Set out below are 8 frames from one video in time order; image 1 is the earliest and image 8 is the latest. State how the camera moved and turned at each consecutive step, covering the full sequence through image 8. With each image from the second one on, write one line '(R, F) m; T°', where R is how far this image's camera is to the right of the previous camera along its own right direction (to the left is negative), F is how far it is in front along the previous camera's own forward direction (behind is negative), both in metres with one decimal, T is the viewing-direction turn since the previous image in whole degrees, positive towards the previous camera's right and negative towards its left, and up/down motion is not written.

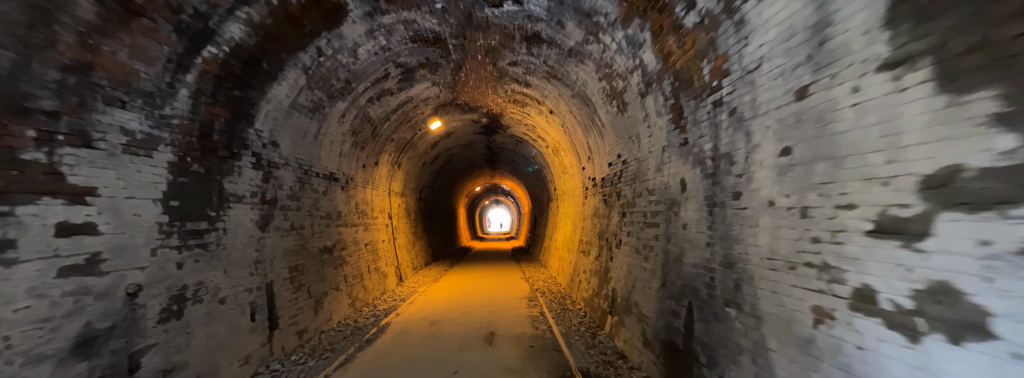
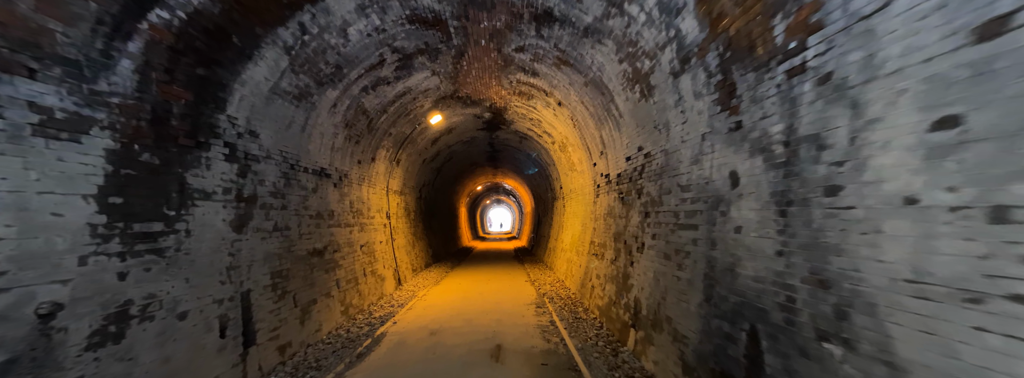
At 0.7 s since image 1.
(-0.1, +0.5) m; -1°
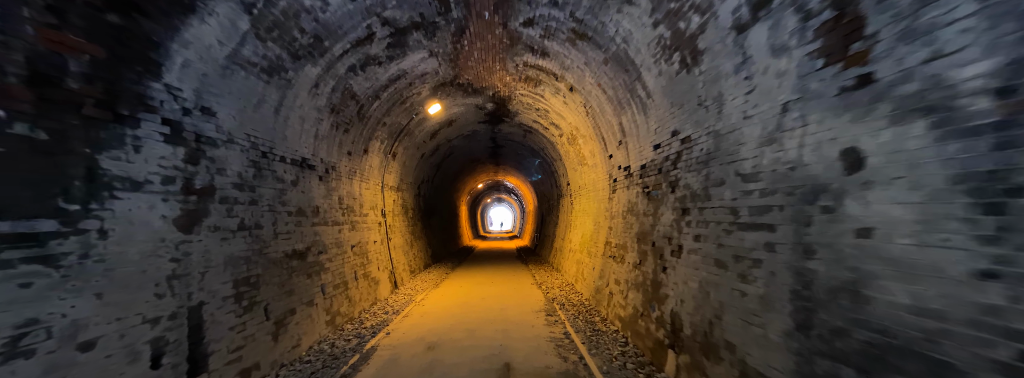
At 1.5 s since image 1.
(-0.1, +0.6) m; 0°
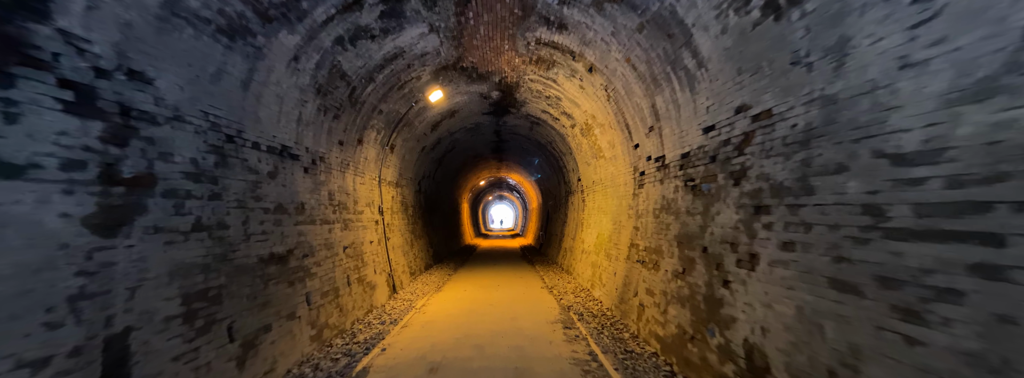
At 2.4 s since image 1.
(-0.2, +0.7) m; -1°
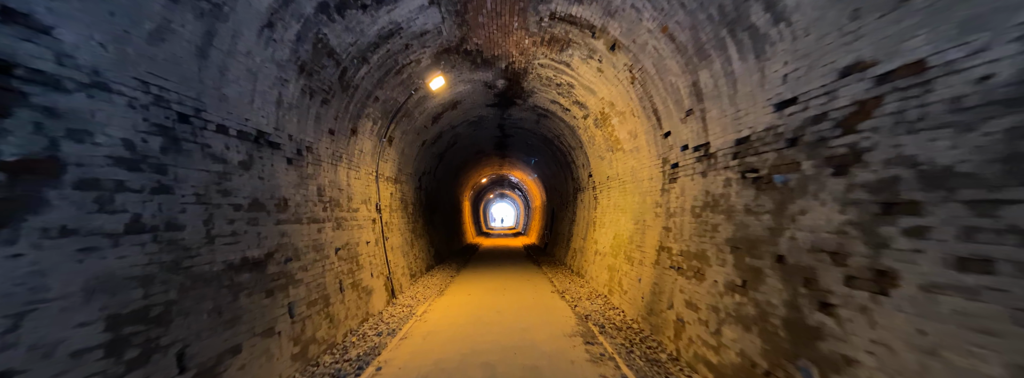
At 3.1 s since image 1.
(-0.2, +0.7) m; -1°
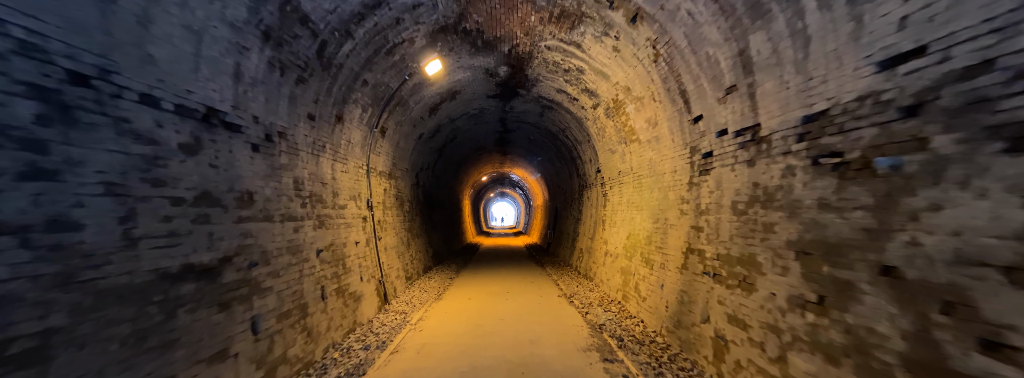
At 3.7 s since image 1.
(-0.1, +0.7) m; 0°
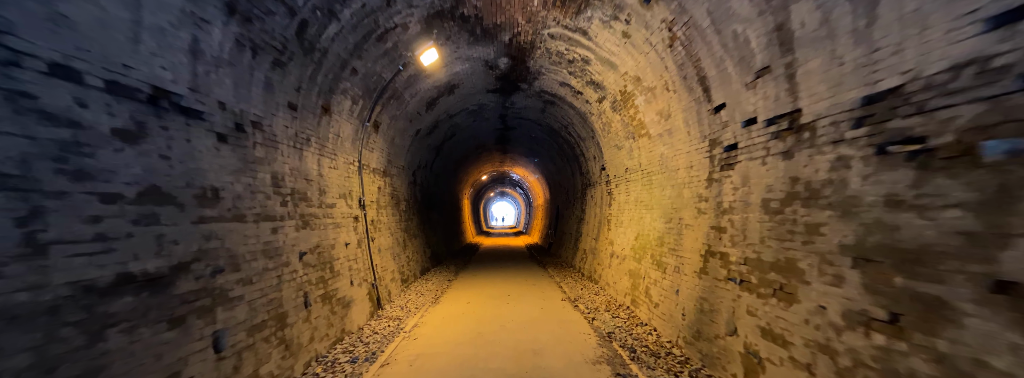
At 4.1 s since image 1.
(0.0, +0.4) m; 0°
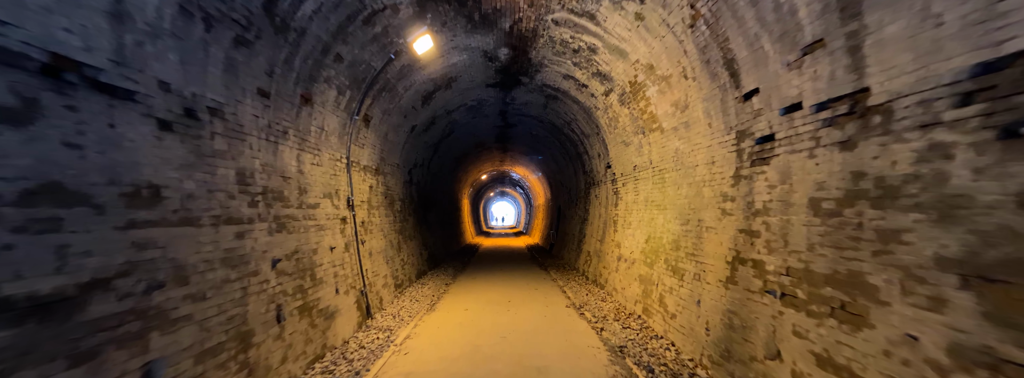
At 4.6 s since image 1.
(0.0, +0.5) m; 0°
